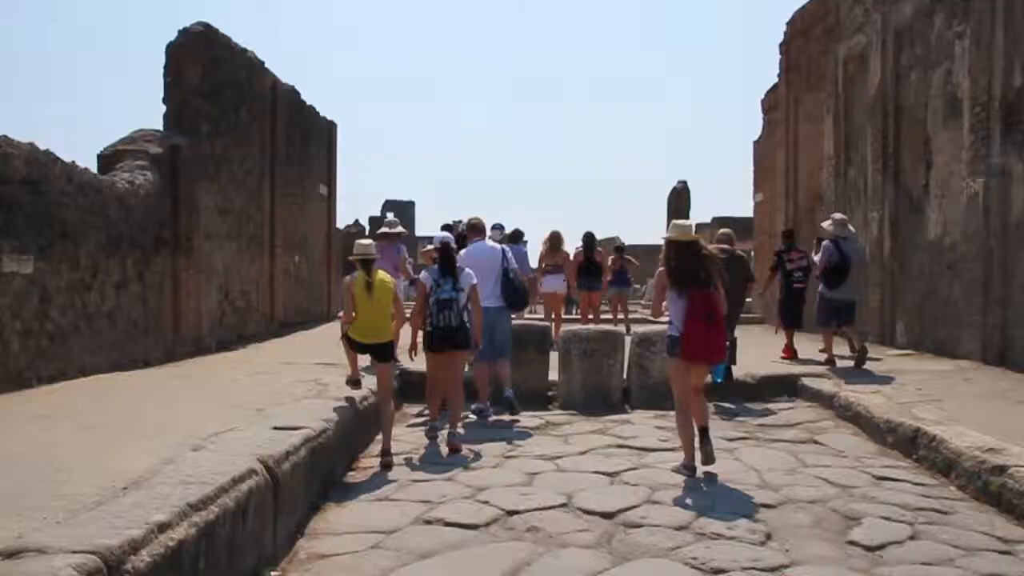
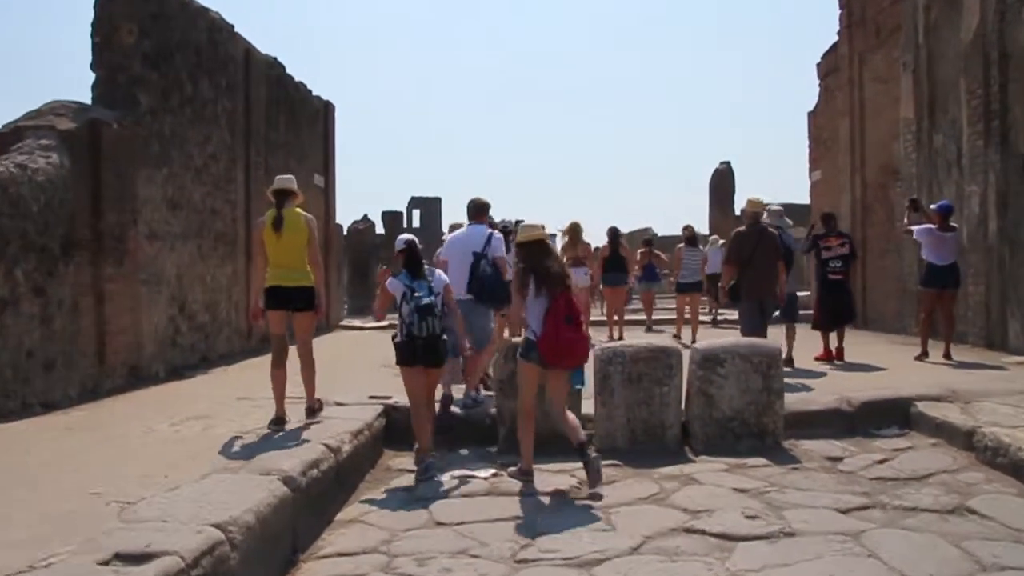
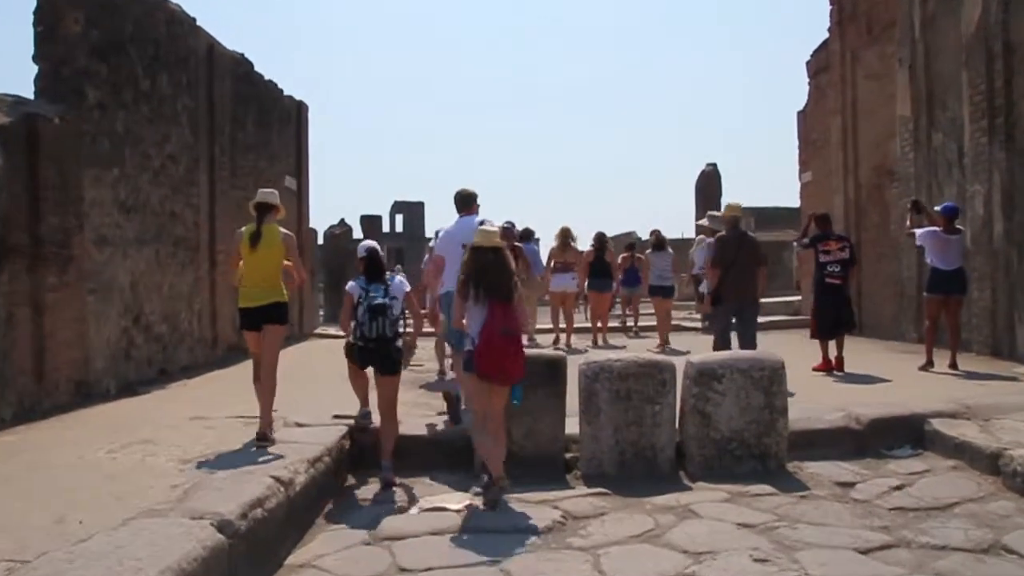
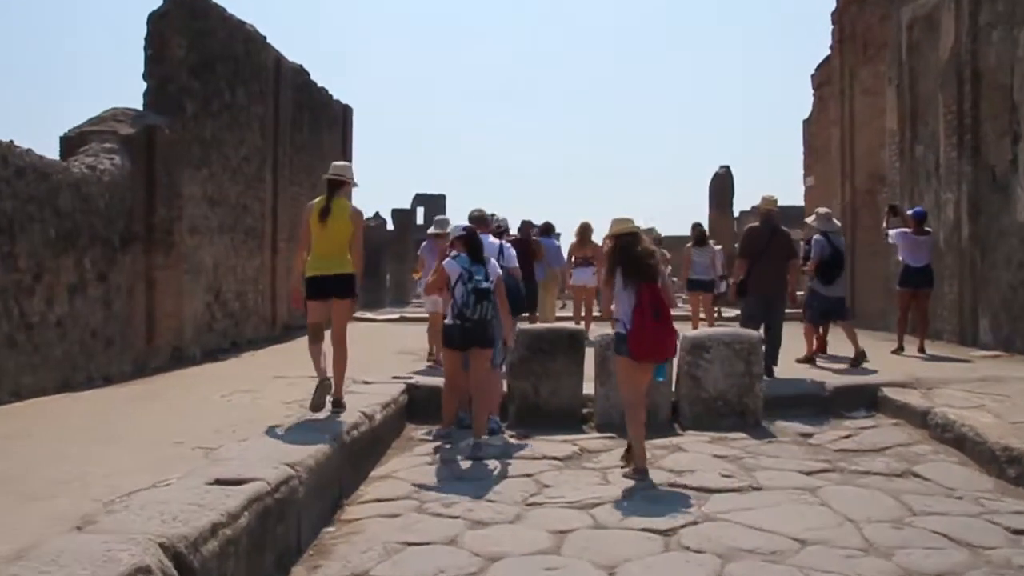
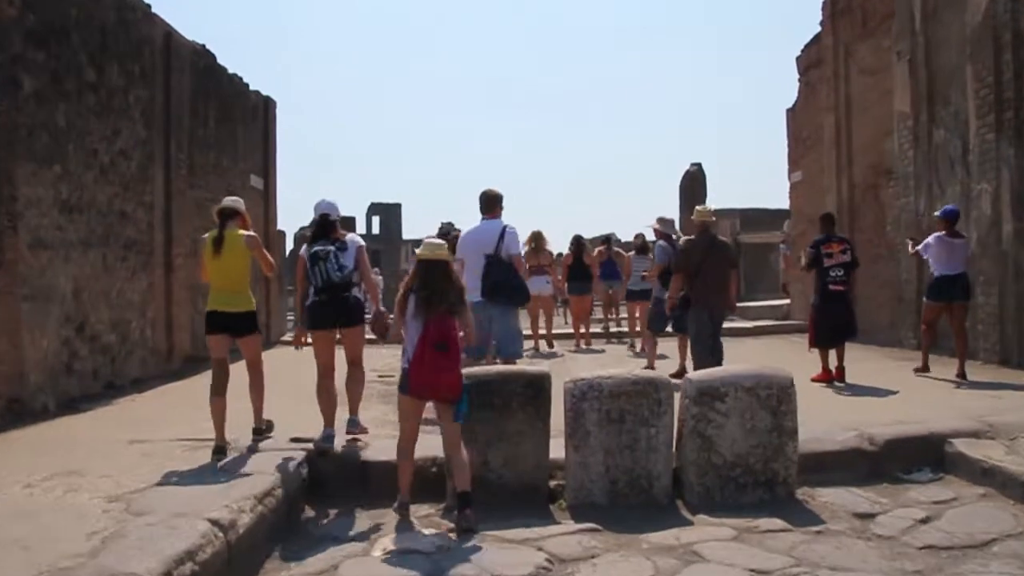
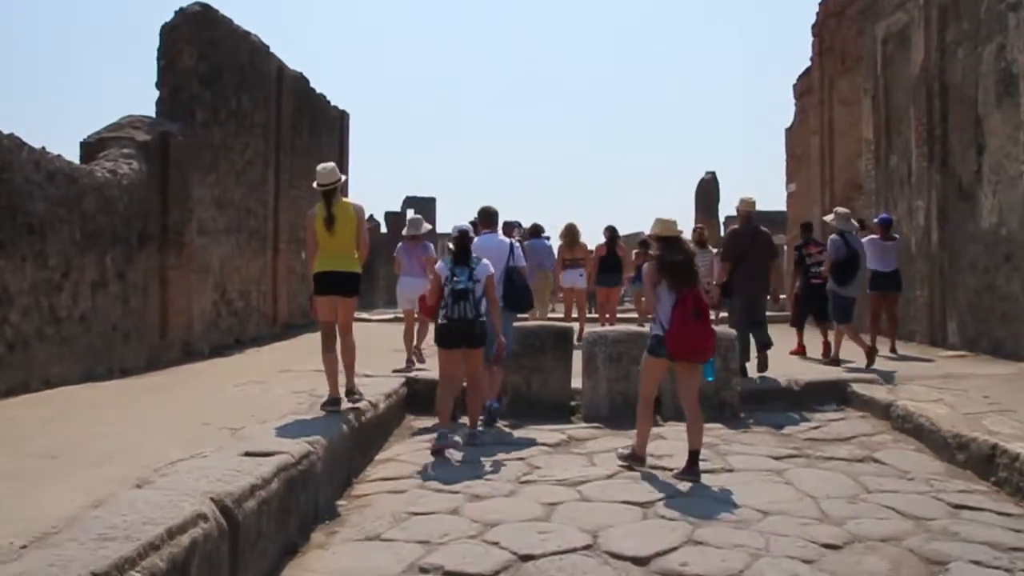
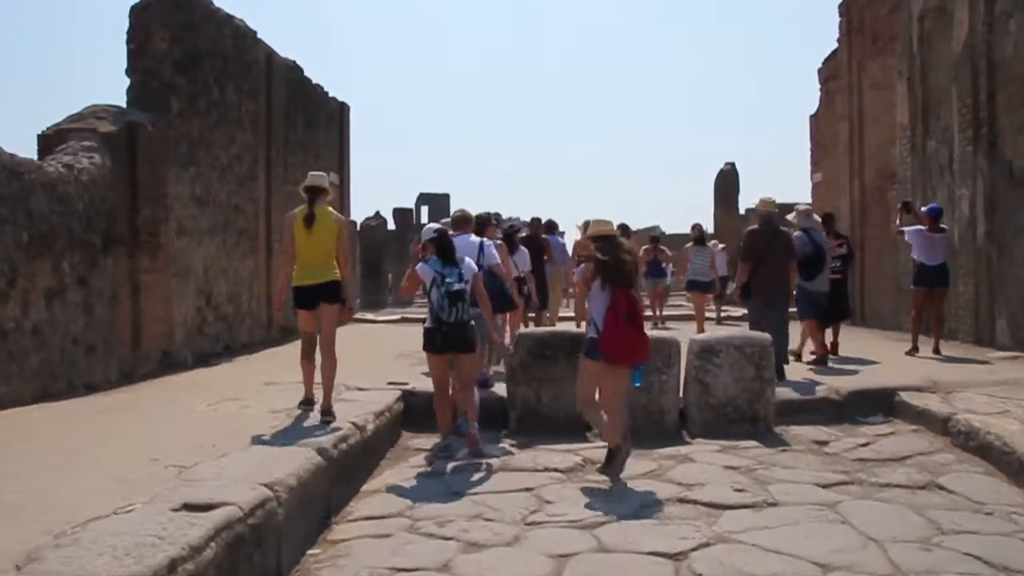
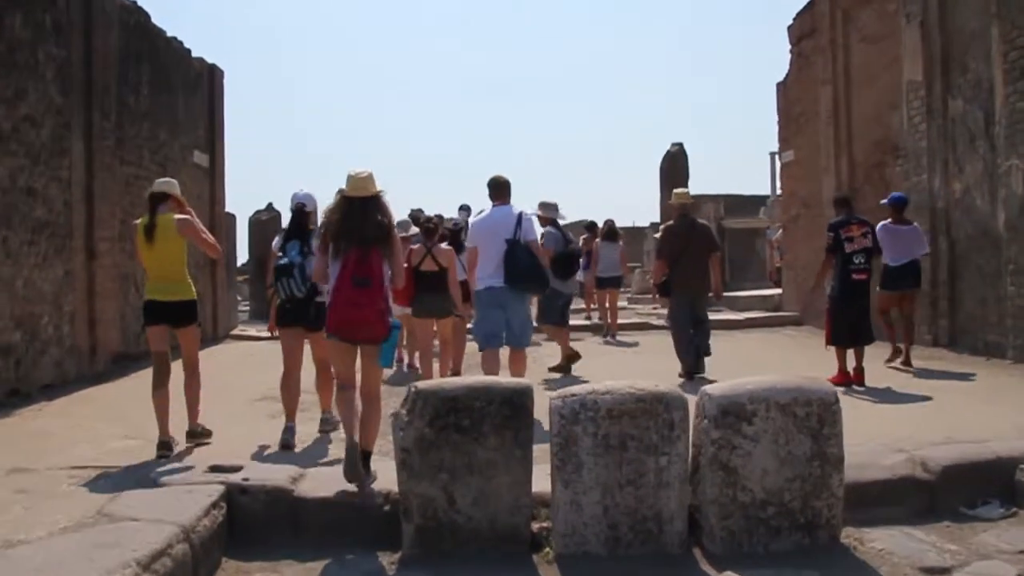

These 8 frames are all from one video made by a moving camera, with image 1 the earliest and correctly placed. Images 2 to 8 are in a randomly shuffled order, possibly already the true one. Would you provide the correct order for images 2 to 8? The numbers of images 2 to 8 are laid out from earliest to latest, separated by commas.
6, 4, 7, 2, 3, 5, 8
